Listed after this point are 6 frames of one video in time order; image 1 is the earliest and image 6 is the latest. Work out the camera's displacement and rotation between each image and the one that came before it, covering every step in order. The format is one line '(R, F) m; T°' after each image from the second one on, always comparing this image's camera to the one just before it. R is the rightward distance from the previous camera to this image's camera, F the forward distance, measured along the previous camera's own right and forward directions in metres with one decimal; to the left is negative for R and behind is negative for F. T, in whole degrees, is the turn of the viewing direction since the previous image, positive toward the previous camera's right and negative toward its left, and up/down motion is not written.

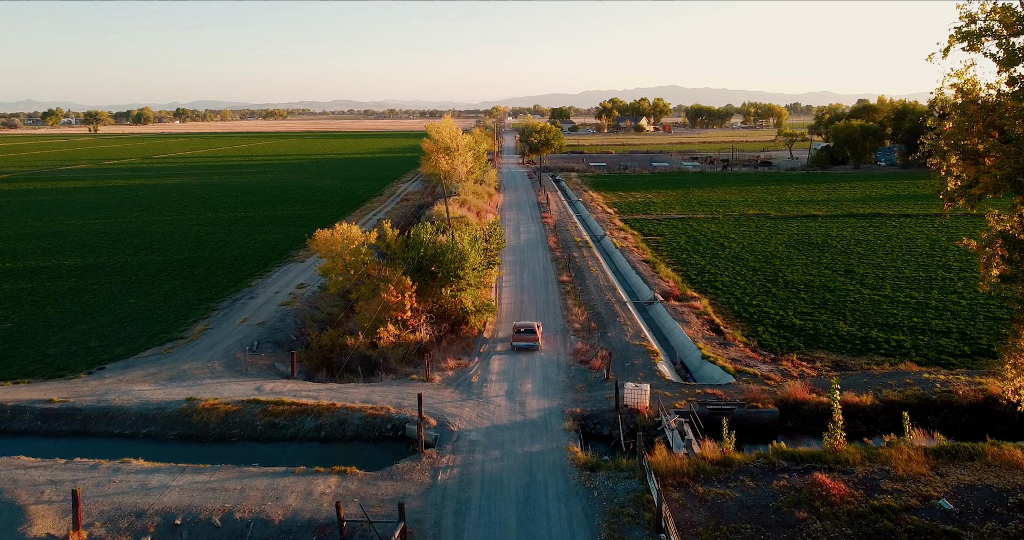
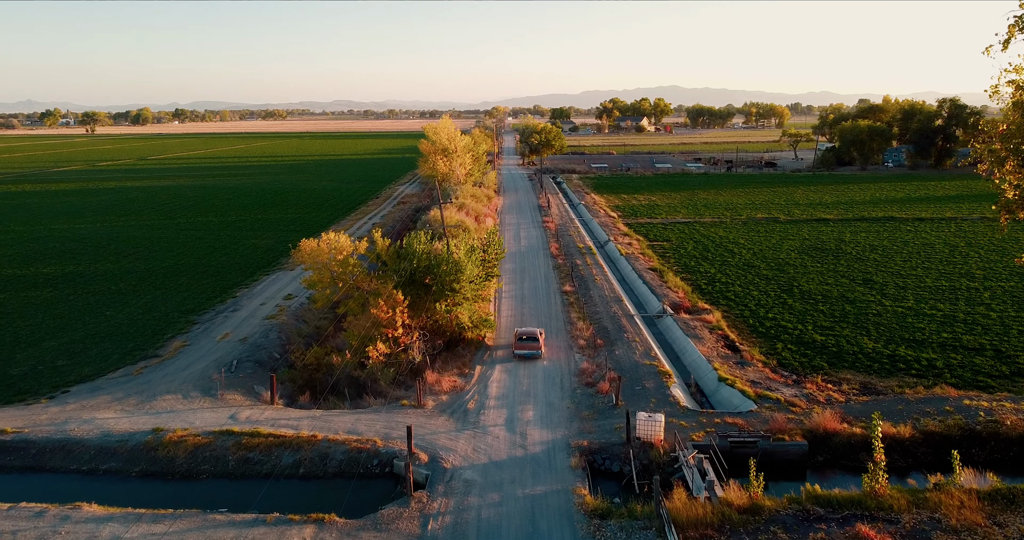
(0.0, +2.0) m; 0°
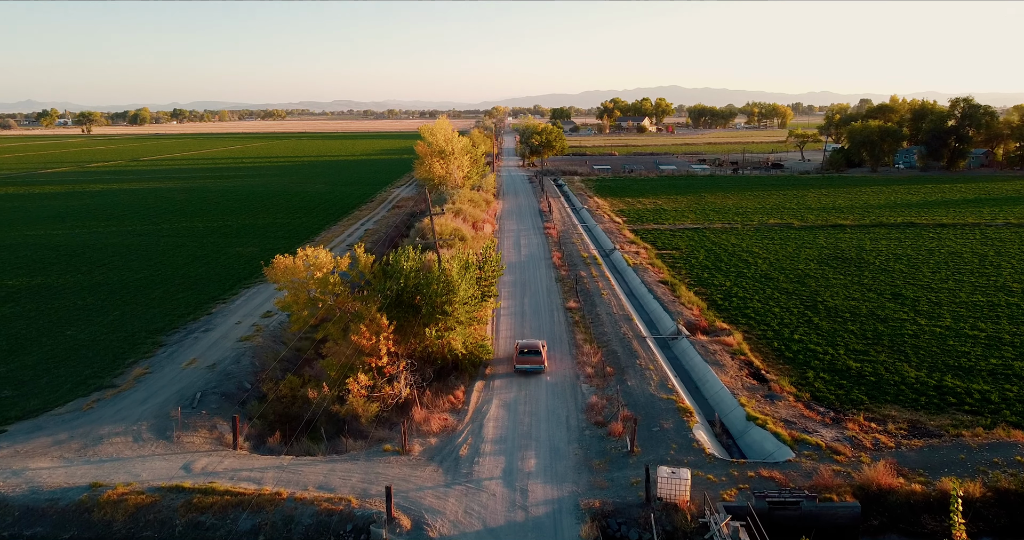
(0.0, +2.8) m; 0°
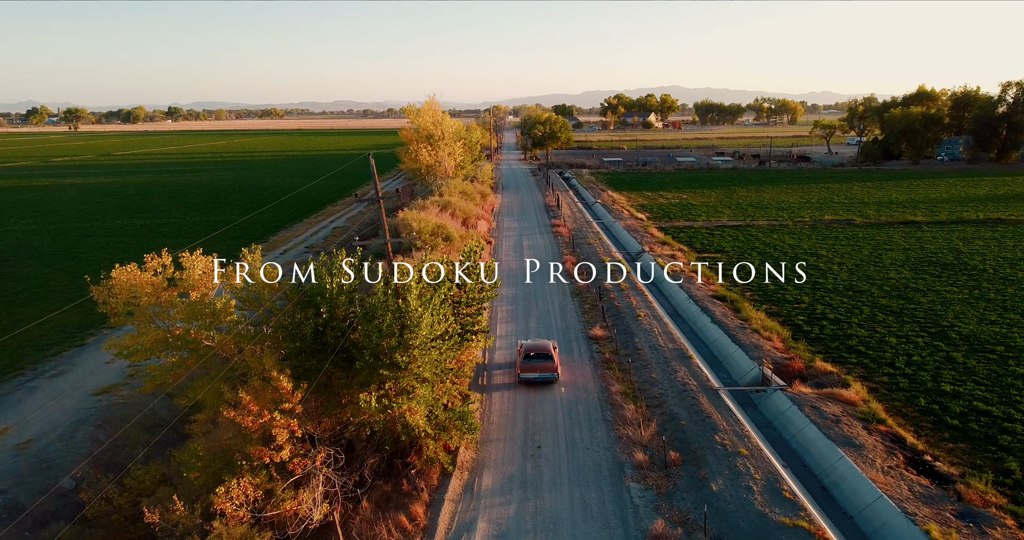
(0.0, +9.4) m; 0°
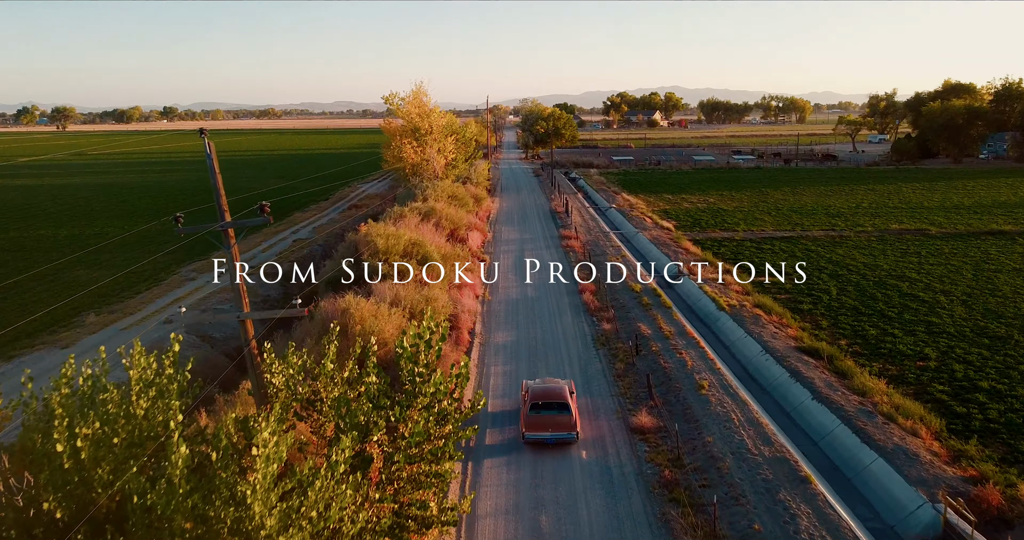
(0.0, +7.8) m; 0°
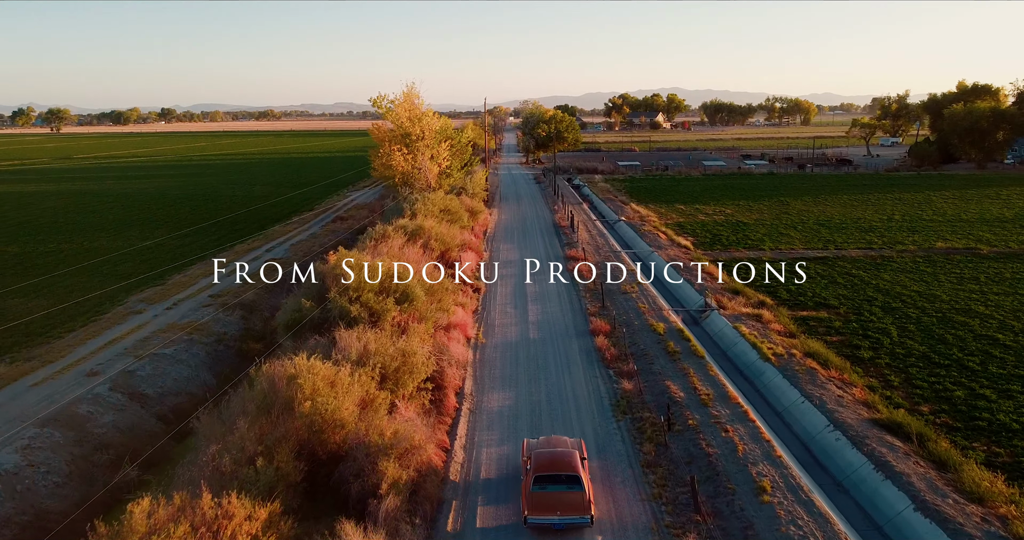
(+0.1, +3.9) m; 0°
